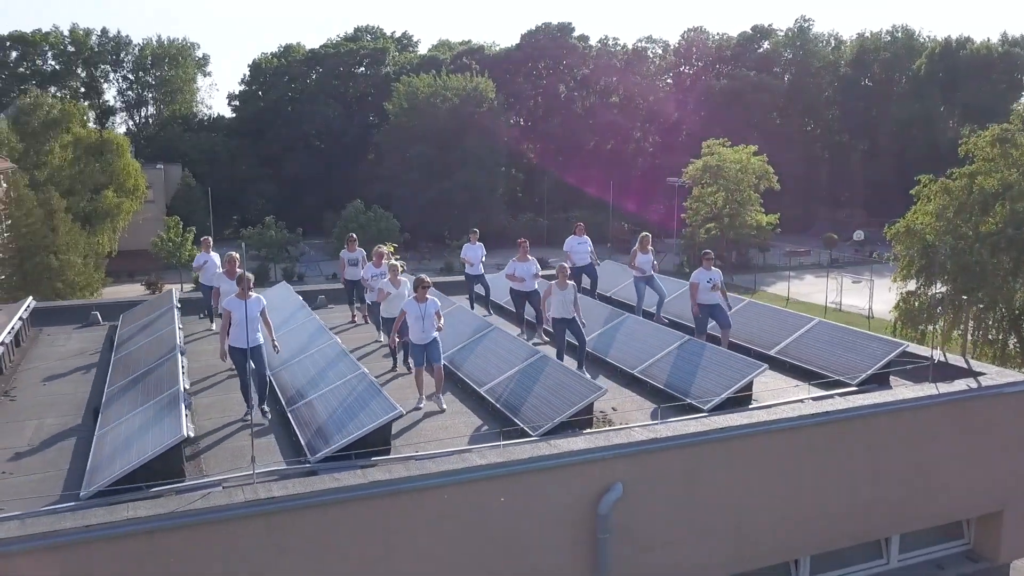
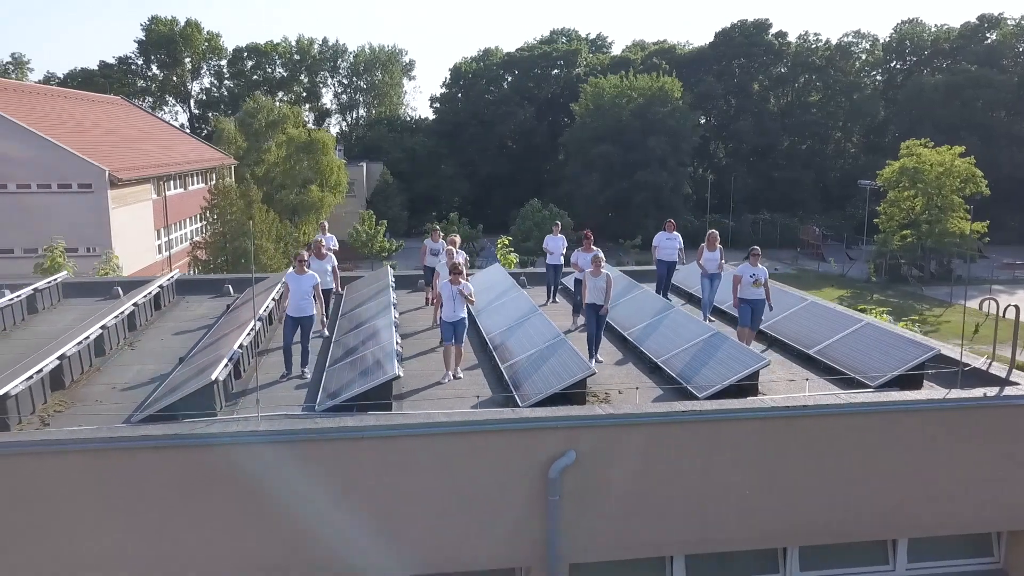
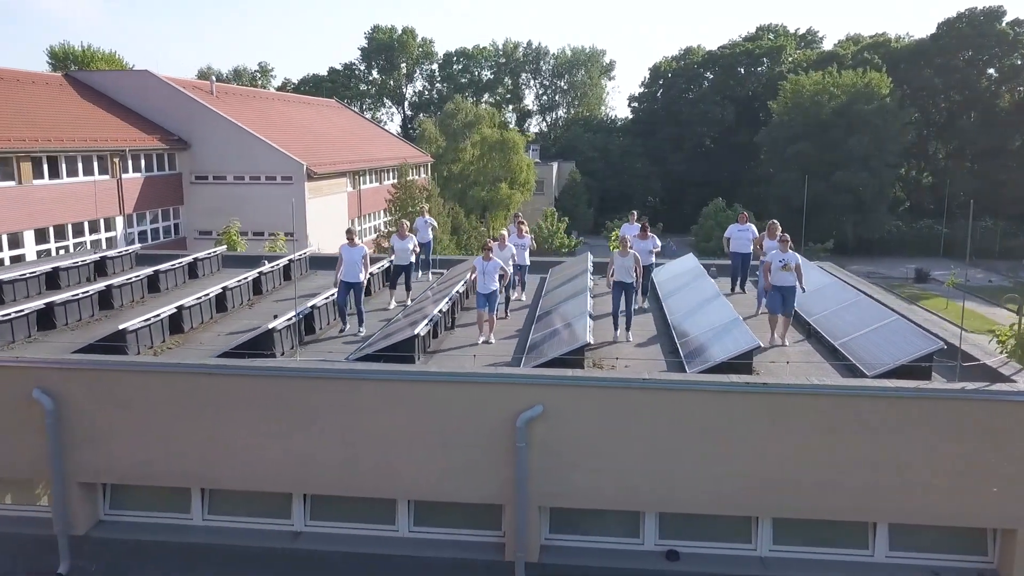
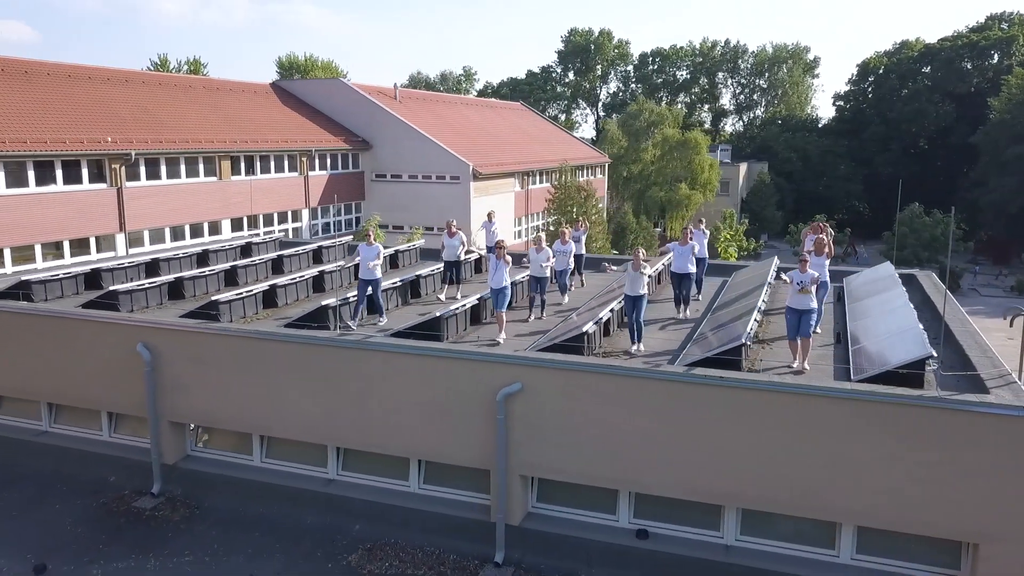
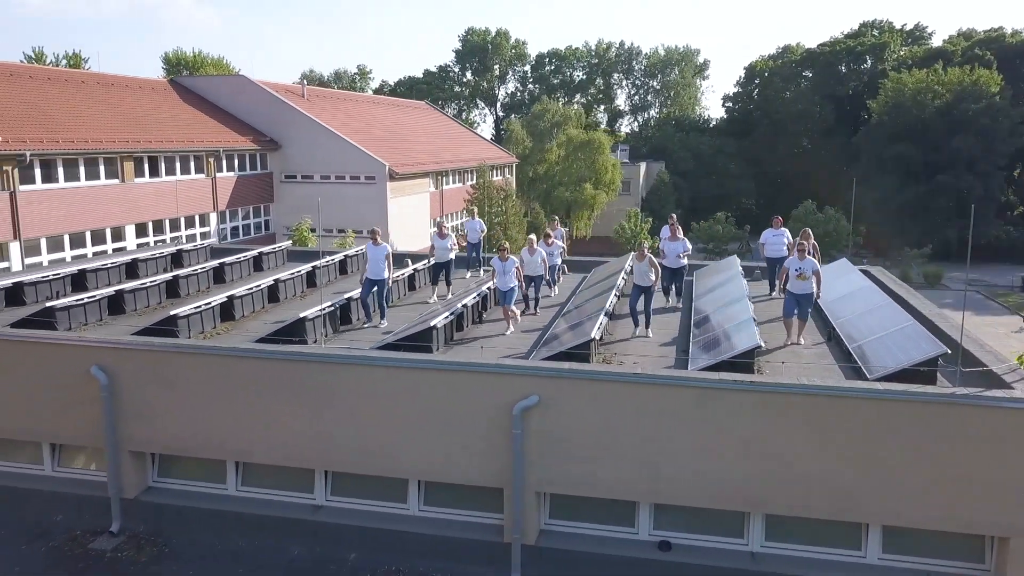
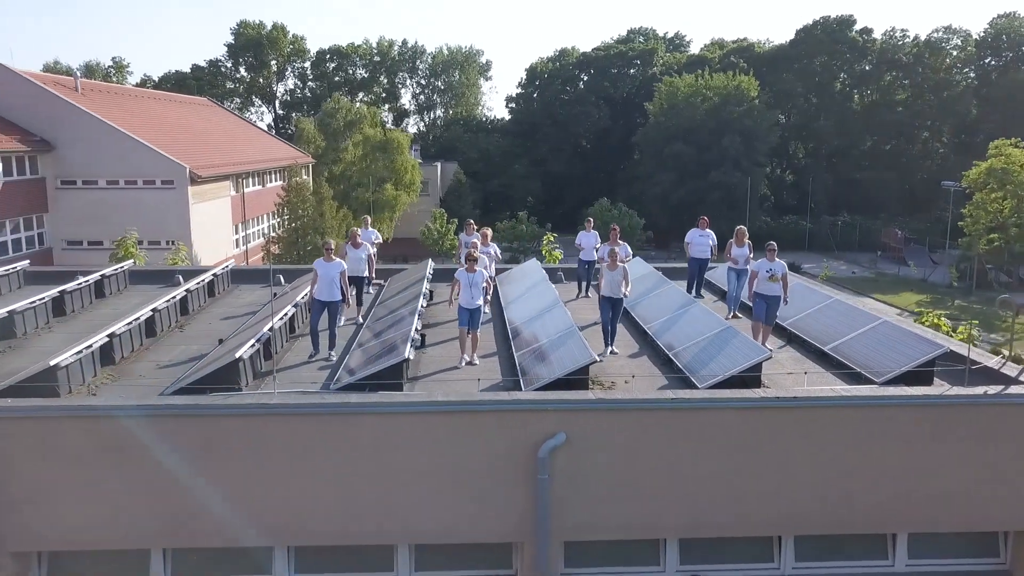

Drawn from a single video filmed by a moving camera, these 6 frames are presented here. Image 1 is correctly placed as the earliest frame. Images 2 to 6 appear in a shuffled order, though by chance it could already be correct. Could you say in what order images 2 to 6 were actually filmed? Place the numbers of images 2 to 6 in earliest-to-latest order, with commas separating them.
2, 6, 3, 5, 4
